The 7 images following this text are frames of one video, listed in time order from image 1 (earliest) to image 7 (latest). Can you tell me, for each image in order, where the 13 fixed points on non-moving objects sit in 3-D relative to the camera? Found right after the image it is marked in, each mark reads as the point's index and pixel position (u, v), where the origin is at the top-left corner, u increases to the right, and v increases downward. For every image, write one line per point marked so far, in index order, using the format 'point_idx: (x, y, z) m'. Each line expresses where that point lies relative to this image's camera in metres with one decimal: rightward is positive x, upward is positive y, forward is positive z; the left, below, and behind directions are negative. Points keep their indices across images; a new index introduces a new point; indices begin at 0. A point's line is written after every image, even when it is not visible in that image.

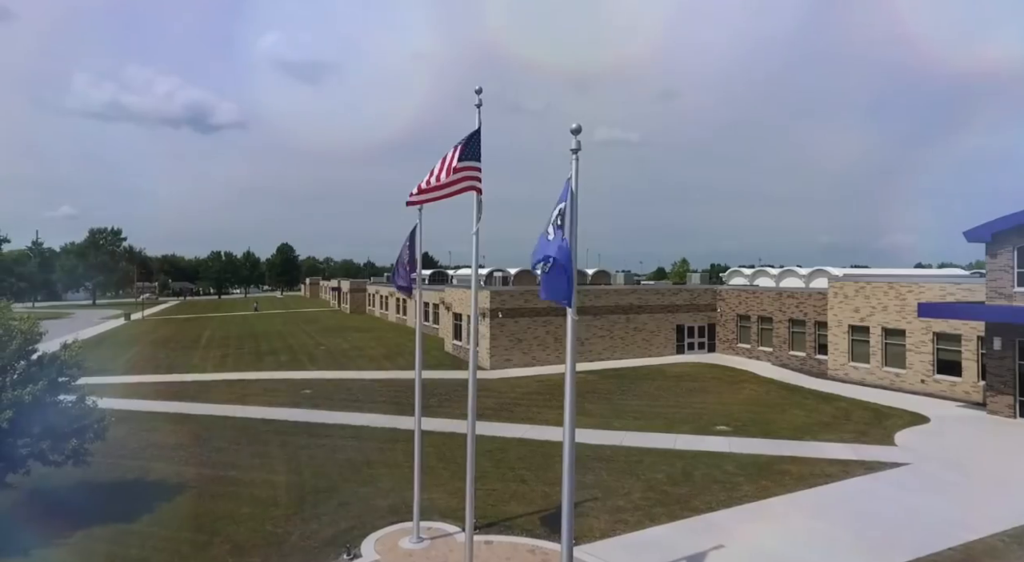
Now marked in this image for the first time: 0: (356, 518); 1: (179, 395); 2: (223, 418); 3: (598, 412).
0: (-3.0, -4.6, +12.8) m
1: (-9.8, -3.3, +19.2) m
2: (-7.7, -3.7, +17.6) m
3: (+2.4, -3.7, +18.8) m
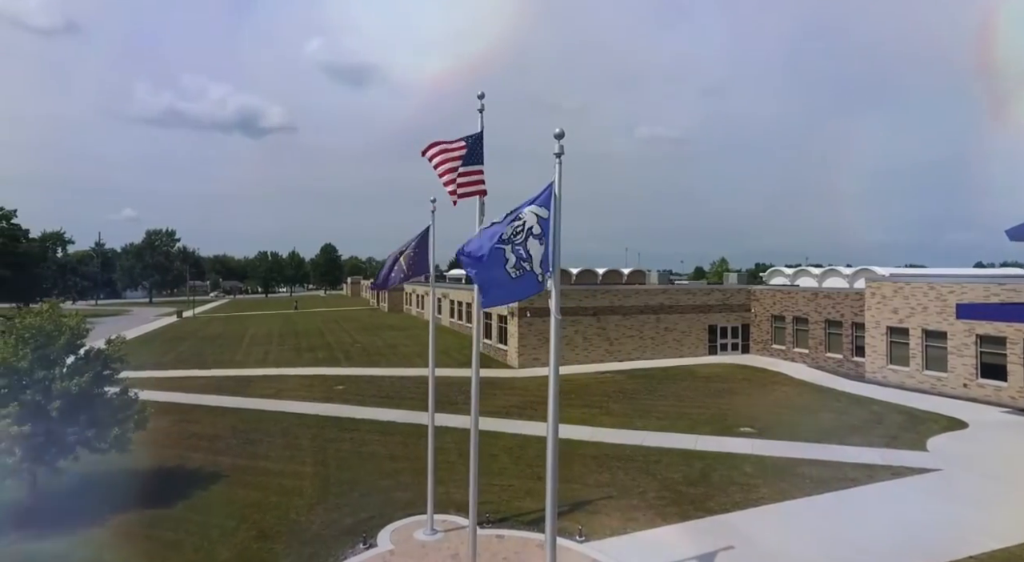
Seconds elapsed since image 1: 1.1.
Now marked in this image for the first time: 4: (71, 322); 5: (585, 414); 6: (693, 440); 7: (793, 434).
0: (-2.8, -4.6, +13.3) m
1: (-9.1, -3.3, +20.3) m
2: (-7.1, -3.7, +18.5) m
3: (+3.1, -3.7, +18.9) m
4: (-8.7, -0.8, +13.1) m
5: (+2.0, -3.7, +18.6) m
6: (+4.6, -4.1, +16.9) m
7: (+7.4, -4.0, +17.4) m
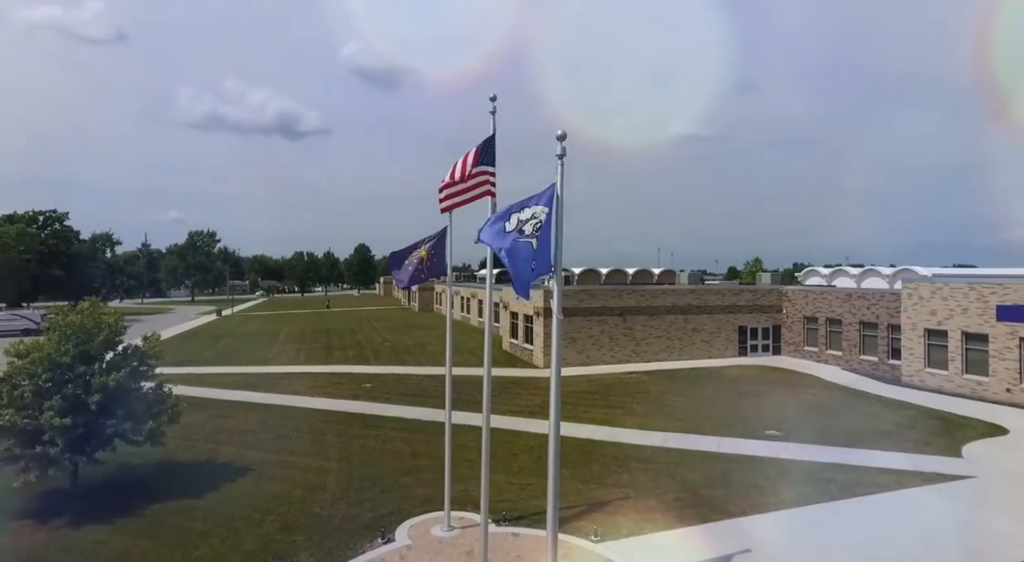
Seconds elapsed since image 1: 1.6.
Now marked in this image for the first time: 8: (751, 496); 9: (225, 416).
0: (-2.4, -4.6, +13.6) m
1: (-8.3, -3.3, +20.9) m
2: (-6.4, -3.7, +19.0) m
3: (+3.8, -3.7, +18.8) m
4: (-8.4, -0.8, +13.7) m
5: (+2.7, -3.8, +18.6) m
6: (+5.2, -4.1, +16.7) m
7: (+8.0, -4.1, +17.1) m
8: (+5.0, -4.5, +13.9) m
9: (-8.0, -3.7, +18.2) m
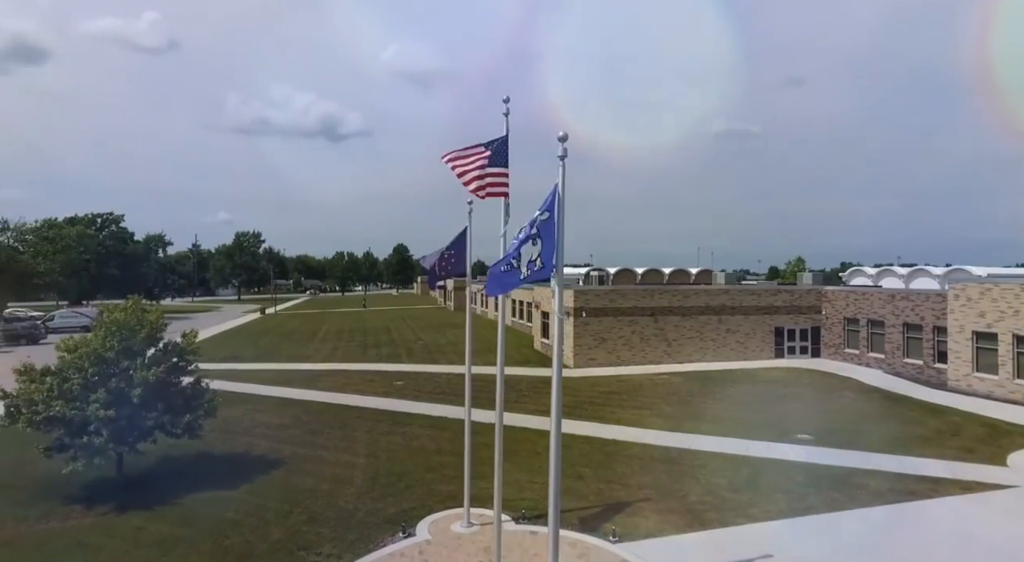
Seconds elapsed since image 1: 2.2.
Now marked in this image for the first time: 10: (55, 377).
0: (-2.0, -4.6, +13.9) m
1: (-7.3, -3.3, +21.6) m
2: (-5.6, -3.7, +19.6) m
3: (+4.6, -3.7, +18.7) m
4: (-7.9, -0.8, +14.4) m
5: (+3.5, -3.8, +18.5) m
6: (+5.8, -4.1, +16.5) m
7: (+8.7, -4.1, +16.6) m
8: (+5.5, -4.5, +13.6) m
9: (-7.2, -3.7, +18.9) m
10: (-9.3, -2.0, +13.5) m
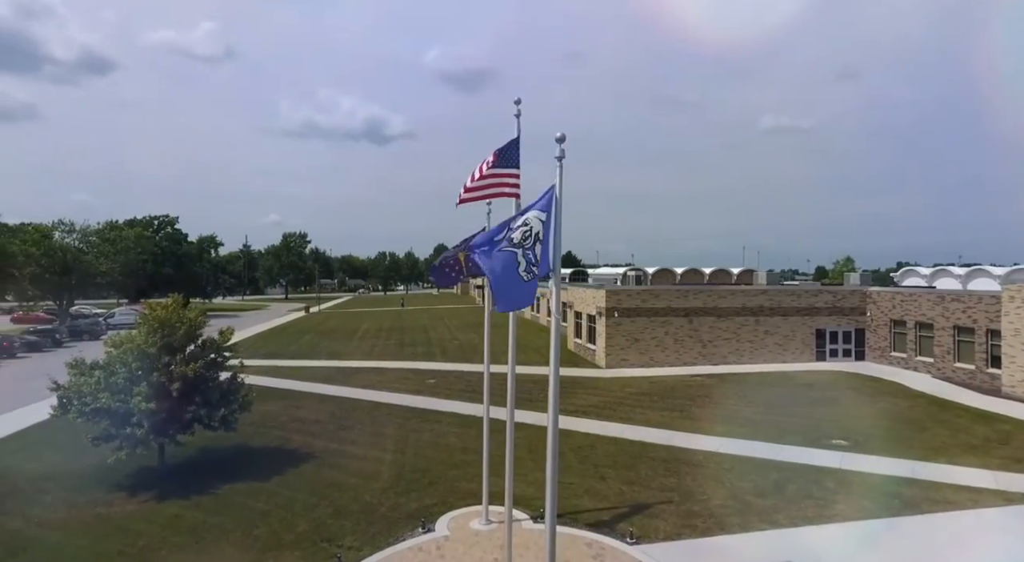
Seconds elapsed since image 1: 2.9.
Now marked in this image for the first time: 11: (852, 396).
0: (-1.5, -4.6, +14.1) m
1: (-6.3, -3.3, +22.2) m
2: (-4.7, -3.6, +20.1) m
3: (+5.4, -3.7, +18.4) m
4: (-7.4, -0.8, +15.1) m
5: (+4.2, -3.8, +18.3) m
6: (+6.4, -4.1, +16.1) m
7: (+9.3, -4.1, +16.0) m
8: (+5.8, -4.5, +13.3) m
9: (-6.4, -3.7, +19.5) m
10: (-8.9, -1.9, +14.3) m
11: (+10.3, -3.5, +19.9) m
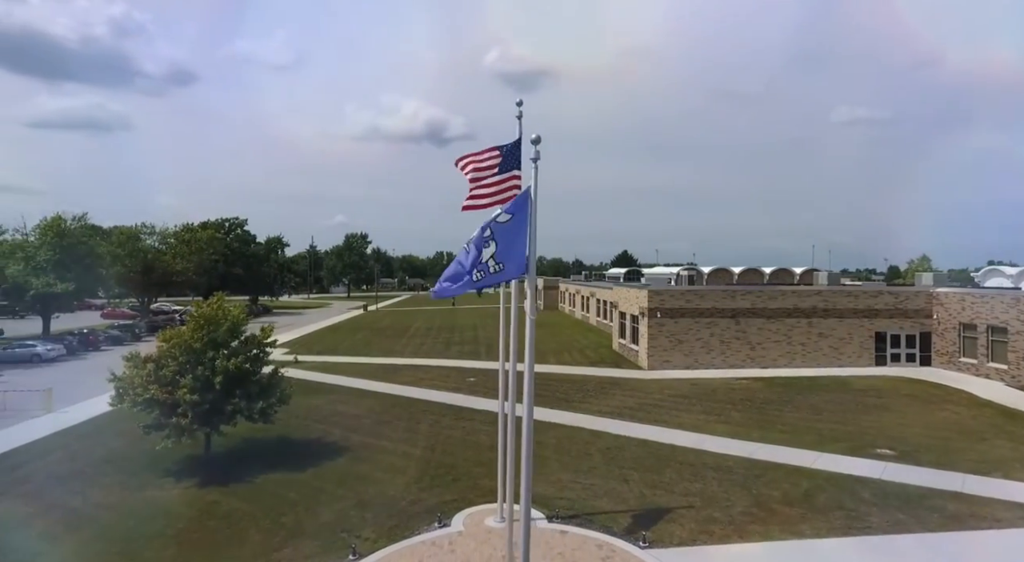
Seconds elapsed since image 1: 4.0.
0: (-1.1, -4.6, +14.3) m
1: (-4.9, -3.3, +22.9) m
2: (-3.6, -3.6, +20.6) m
3: (+6.2, -3.7, +17.8) m
4: (-6.8, -0.8, +16.0) m
5: (+5.1, -3.8, +17.8) m
6: (+7.0, -4.1, +15.4) m
7: (+9.8, -4.1, +15.0) m
8: (+6.1, -4.5, +12.7) m
9: (-5.3, -3.7, +20.2) m
10: (-8.4, -1.9, +15.4) m
11: (+11.3, -3.5, +18.7) m
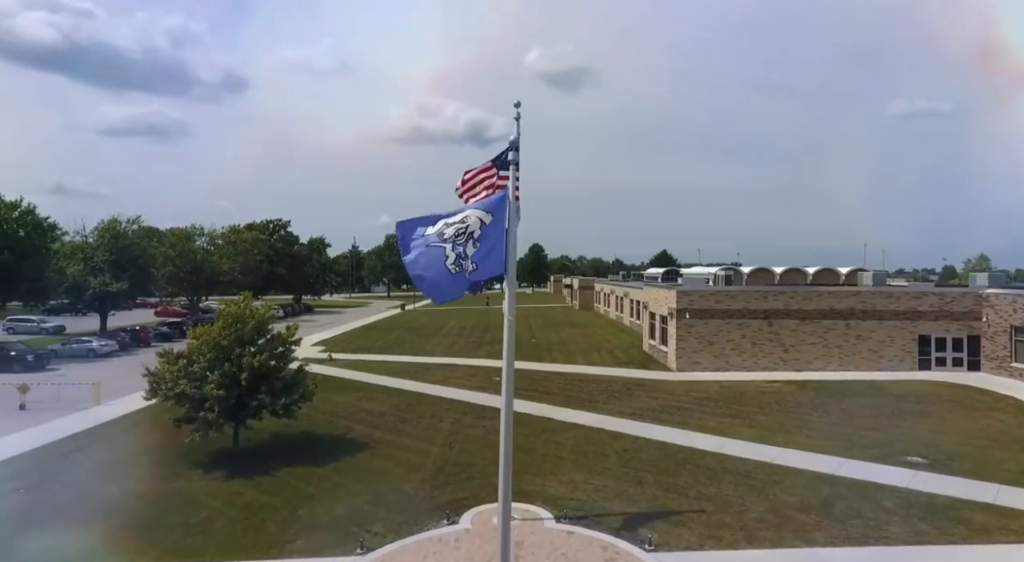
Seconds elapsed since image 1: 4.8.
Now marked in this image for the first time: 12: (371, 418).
0: (-0.8, -4.6, +14.4) m
1: (-4.0, -3.3, +23.3) m
2: (-2.8, -3.6, +20.9) m
3: (+6.7, -3.7, +17.3) m
4: (-6.4, -0.7, +16.5) m
5: (+5.6, -3.8, +17.4) m
6: (+7.4, -4.1, +14.8) m
7: (+10.1, -4.1, +14.2) m
8: (+6.2, -4.5, +12.2) m
9: (-4.5, -3.7, +20.6) m
10: (-8.0, -1.9, +16.0) m
11: (+11.9, -3.5, +17.8) m
12: (-4.1, -4.0, +19.0) m
